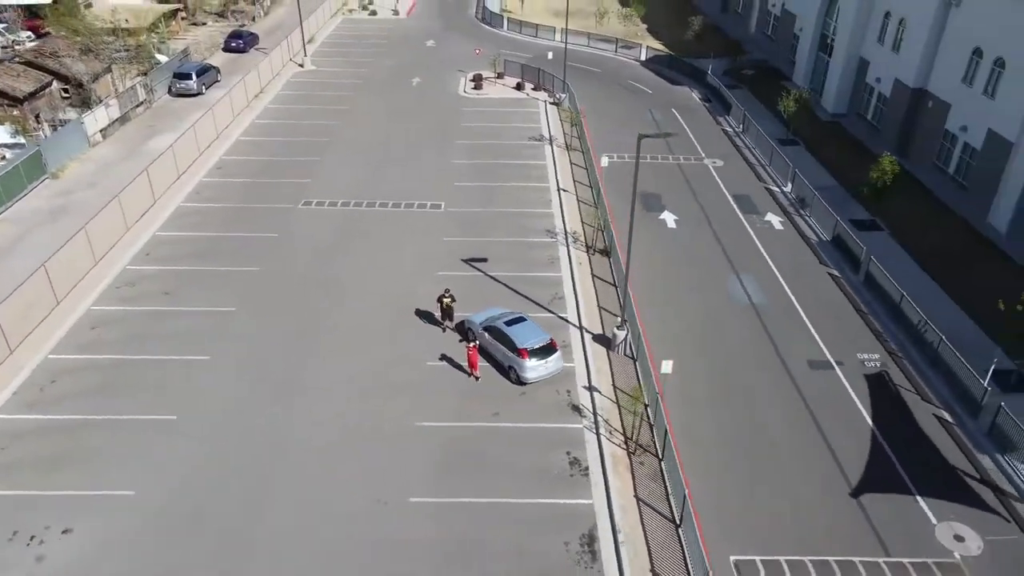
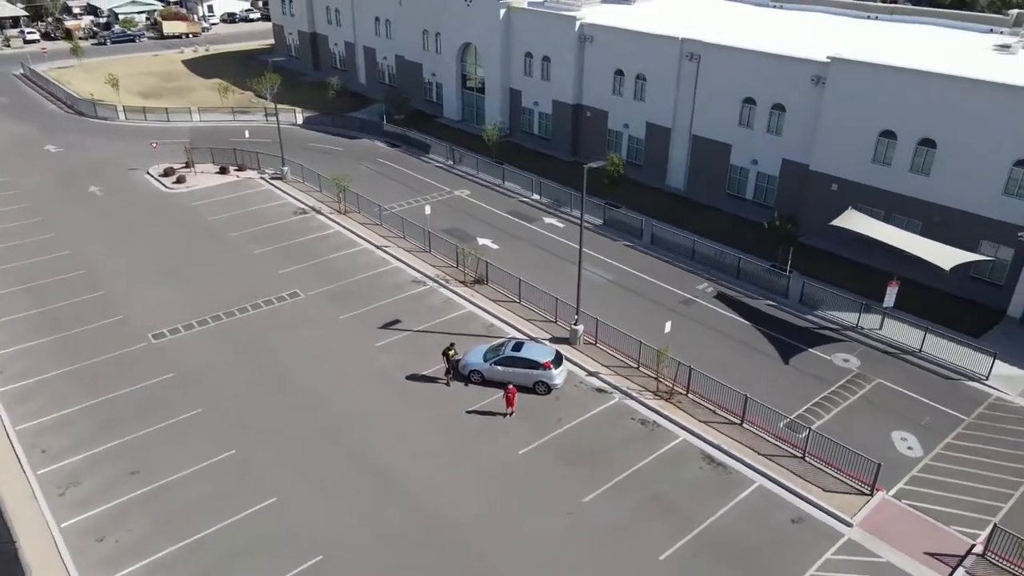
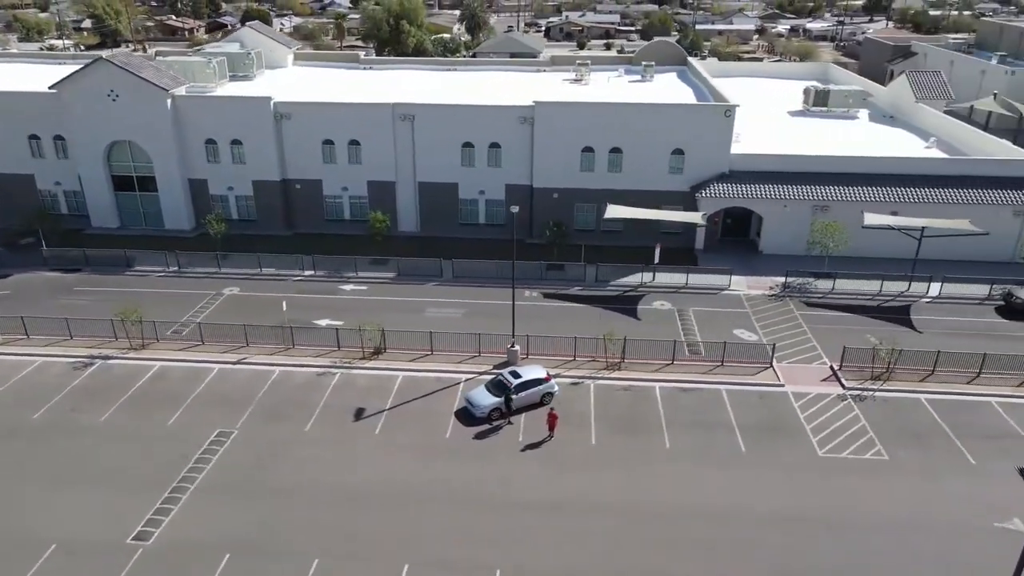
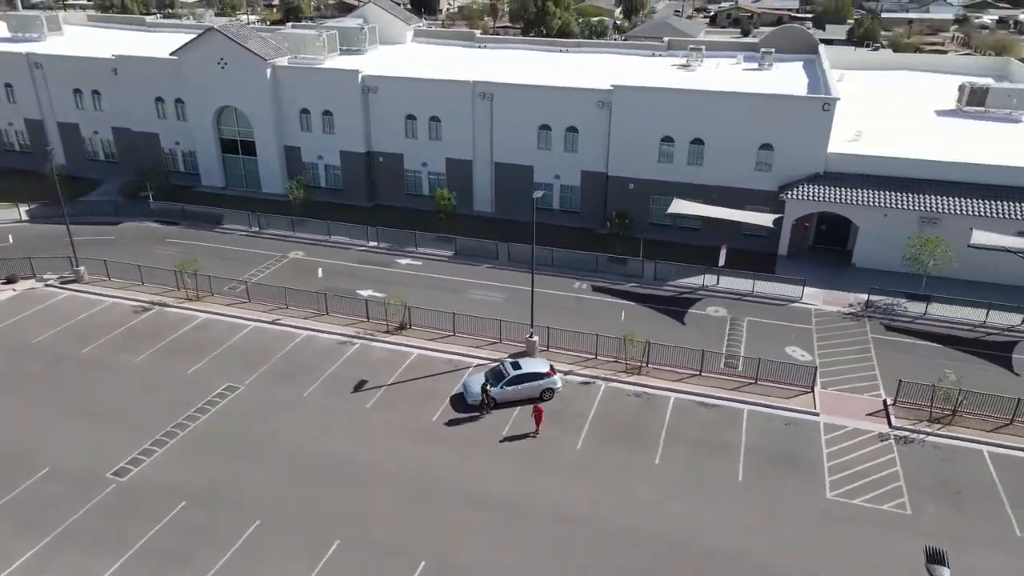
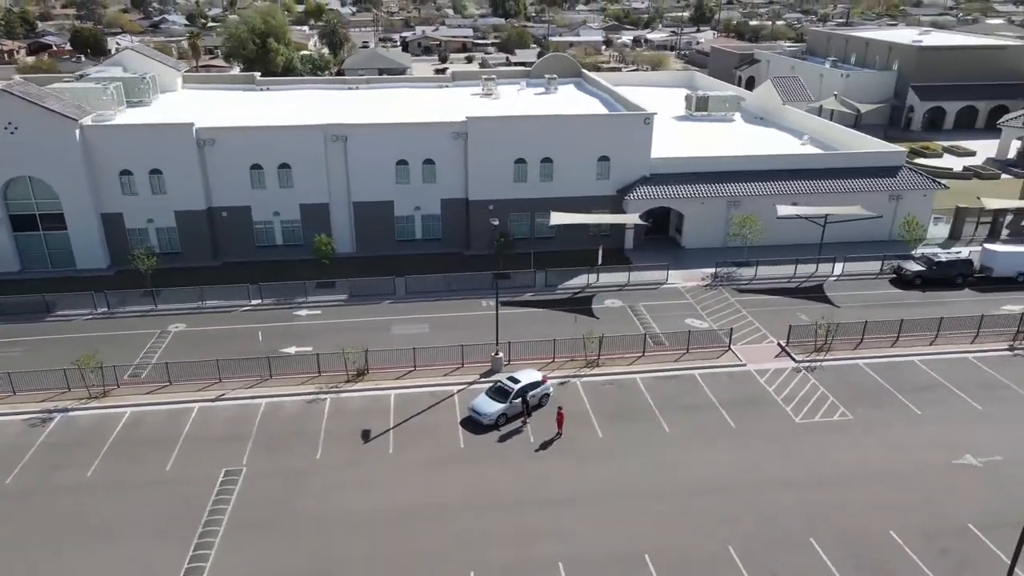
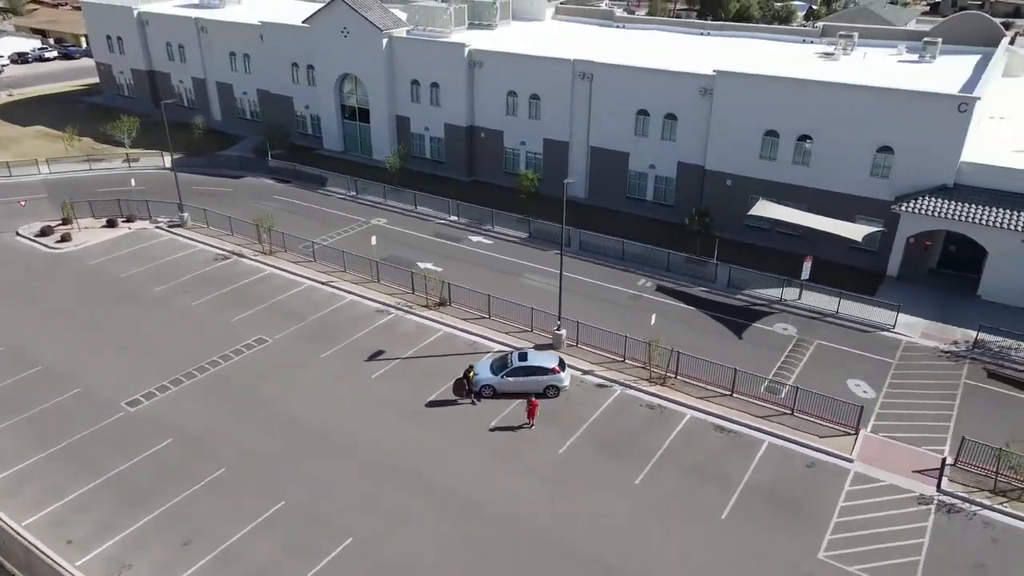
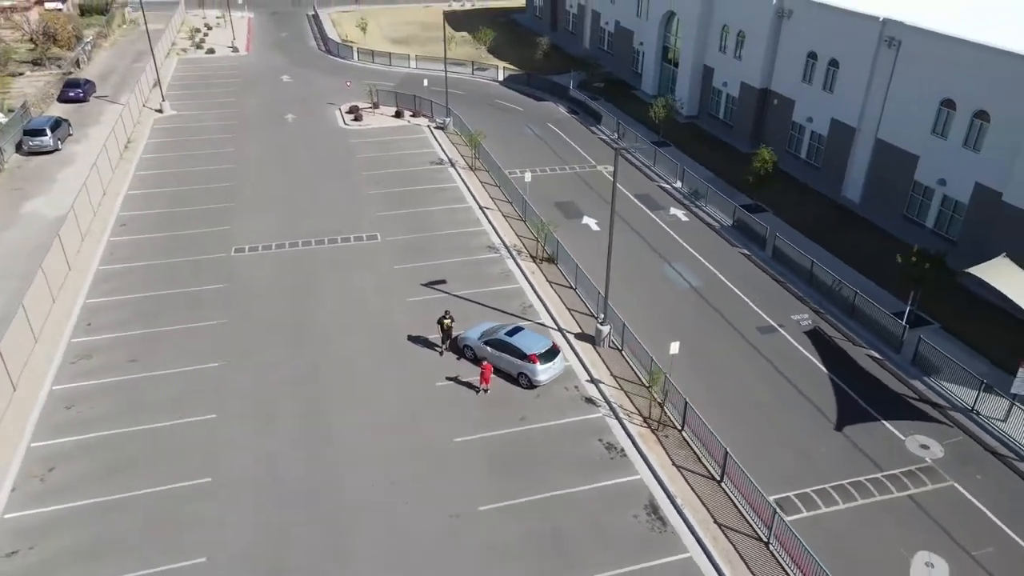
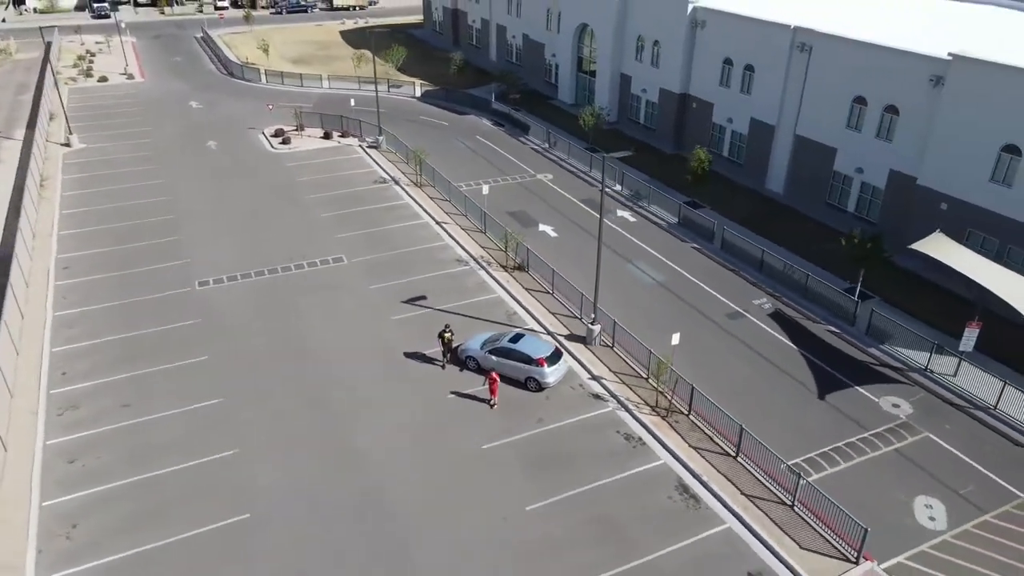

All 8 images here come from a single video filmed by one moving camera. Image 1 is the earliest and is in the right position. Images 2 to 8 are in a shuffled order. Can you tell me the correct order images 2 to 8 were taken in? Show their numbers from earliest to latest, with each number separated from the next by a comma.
7, 8, 2, 6, 4, 3, 5
